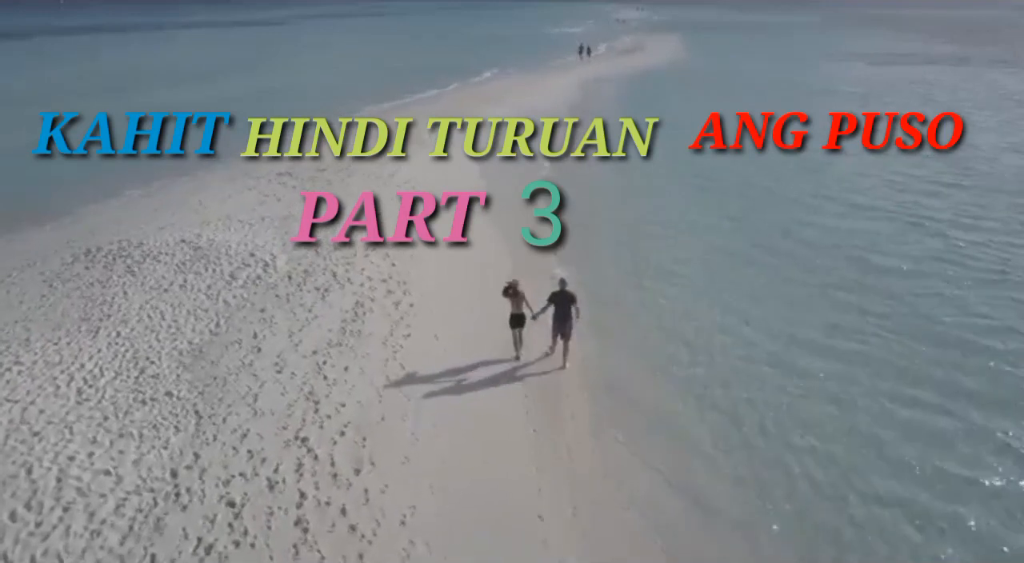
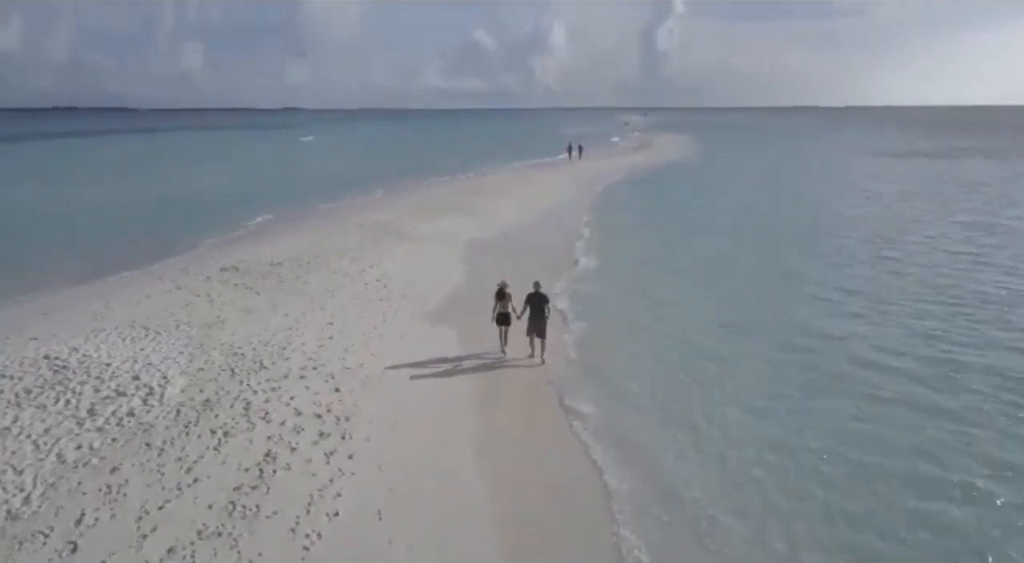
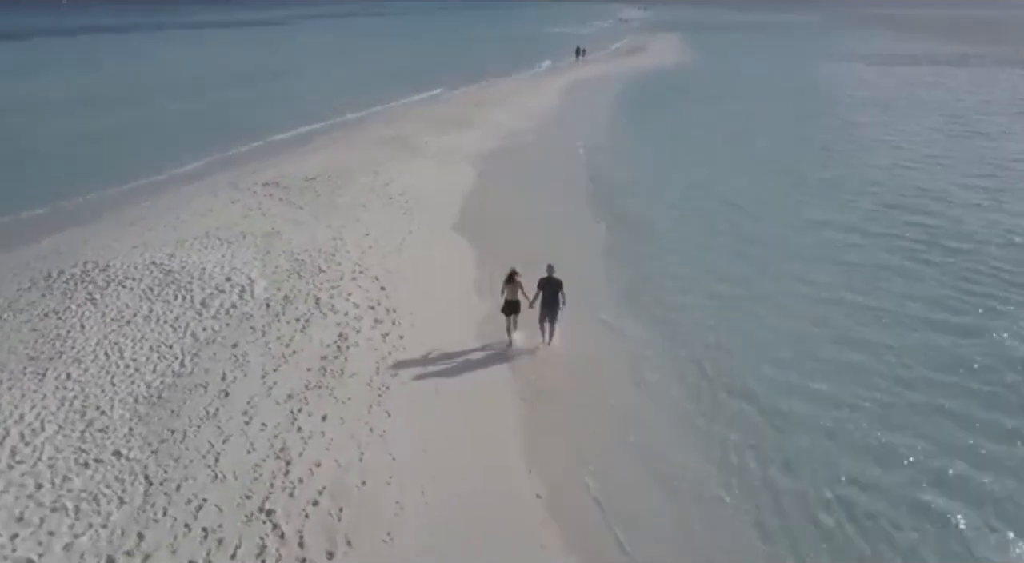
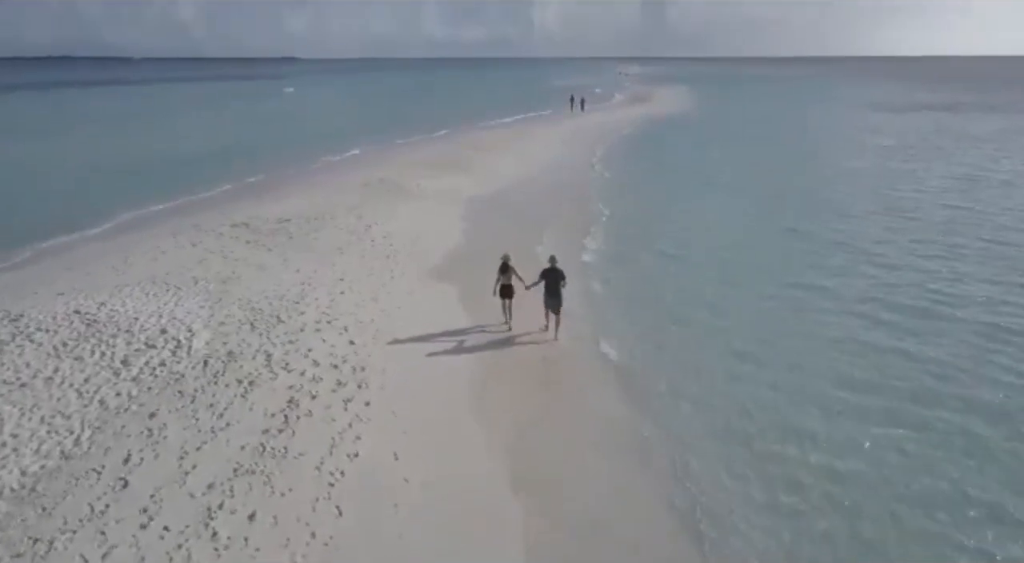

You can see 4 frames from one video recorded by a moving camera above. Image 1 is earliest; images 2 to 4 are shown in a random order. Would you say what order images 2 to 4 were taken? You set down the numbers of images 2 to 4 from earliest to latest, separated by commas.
3, 4, 2
